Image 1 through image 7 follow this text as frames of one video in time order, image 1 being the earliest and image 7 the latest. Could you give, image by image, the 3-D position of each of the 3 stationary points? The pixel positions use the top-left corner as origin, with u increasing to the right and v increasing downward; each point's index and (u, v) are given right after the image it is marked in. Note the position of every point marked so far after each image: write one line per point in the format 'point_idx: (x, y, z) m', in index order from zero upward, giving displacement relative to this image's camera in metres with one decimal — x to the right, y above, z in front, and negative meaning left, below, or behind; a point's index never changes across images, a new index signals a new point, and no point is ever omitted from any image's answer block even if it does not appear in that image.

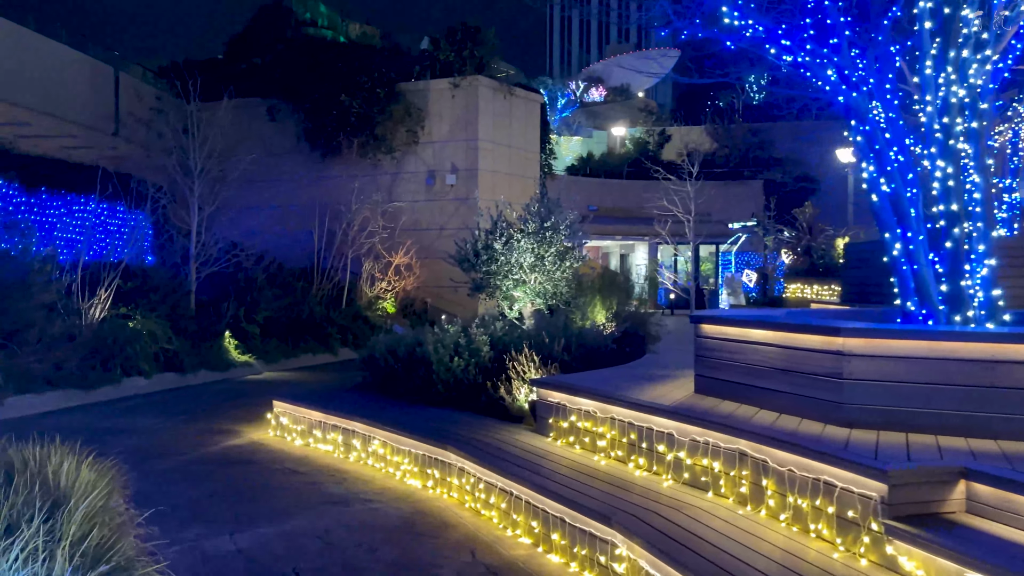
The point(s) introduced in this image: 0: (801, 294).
0: (+7.1, -0.1, +19.7) m
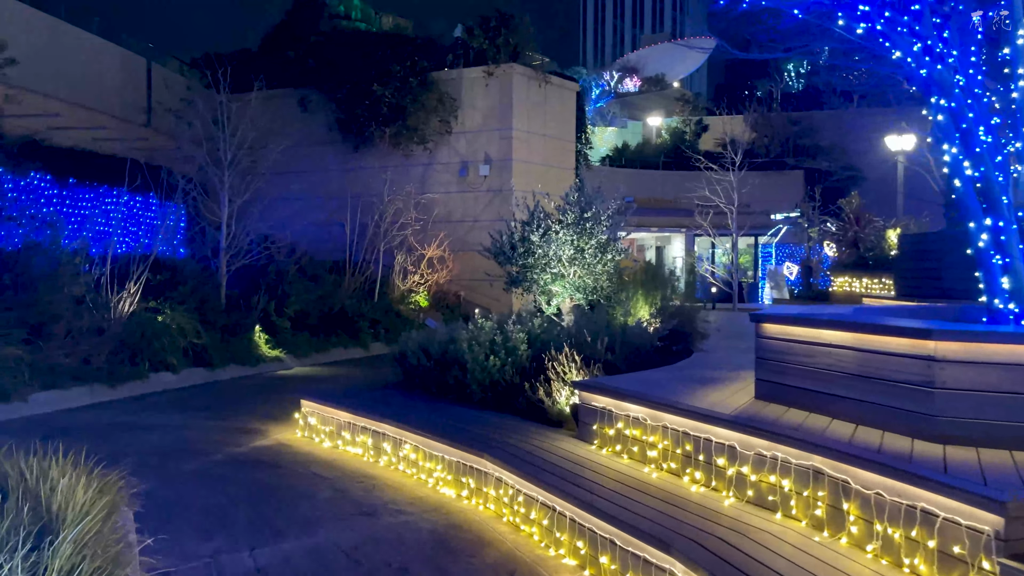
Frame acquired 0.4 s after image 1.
0: (+7.9, 0.0, +18.9) m
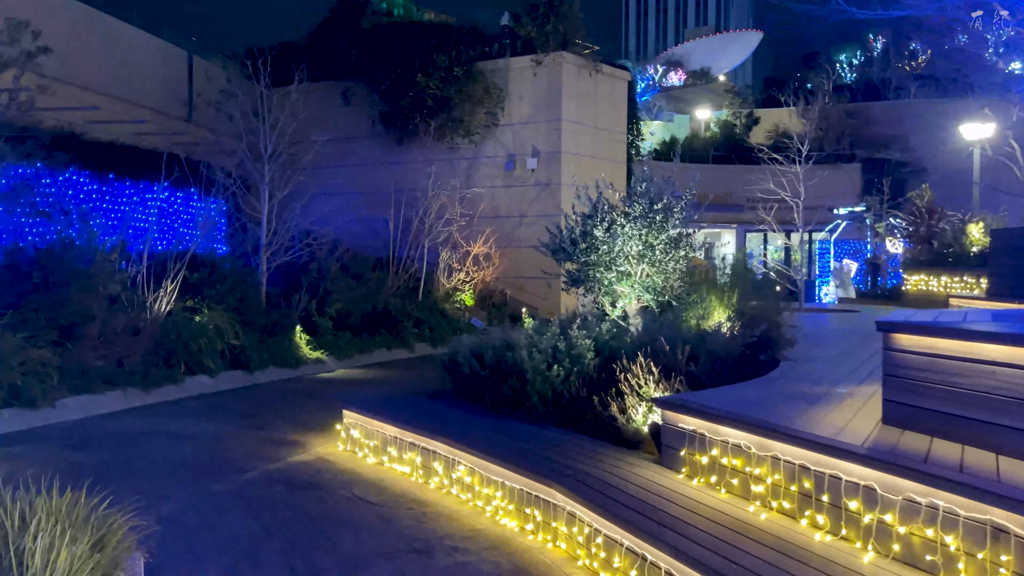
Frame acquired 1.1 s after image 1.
0: (+9.0, 0.0, +17.7) m
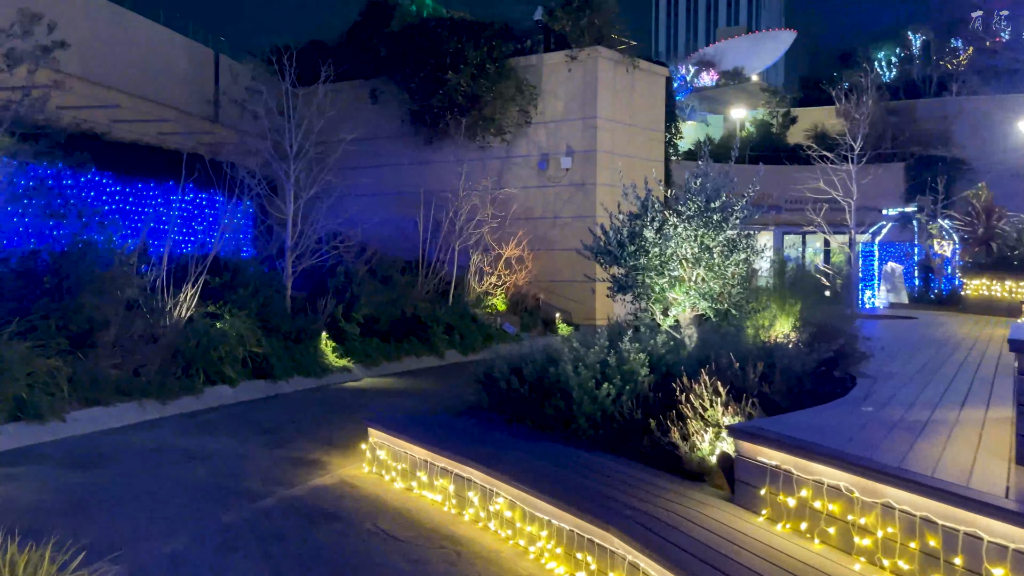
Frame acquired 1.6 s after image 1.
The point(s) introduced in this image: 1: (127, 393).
0: (+9.7, -0.1, +16.7) m
1: (-4.2, -1.2, +8.9) m
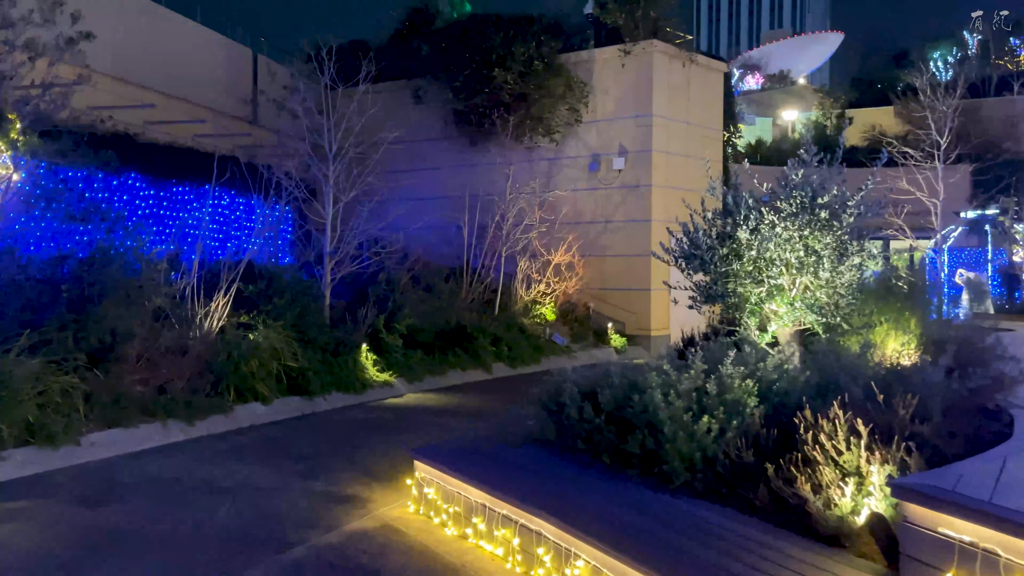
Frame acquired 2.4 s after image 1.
0: (+10.7, -0.2, +15.3) m
1: (-3.6, -1.3, +8.1) m
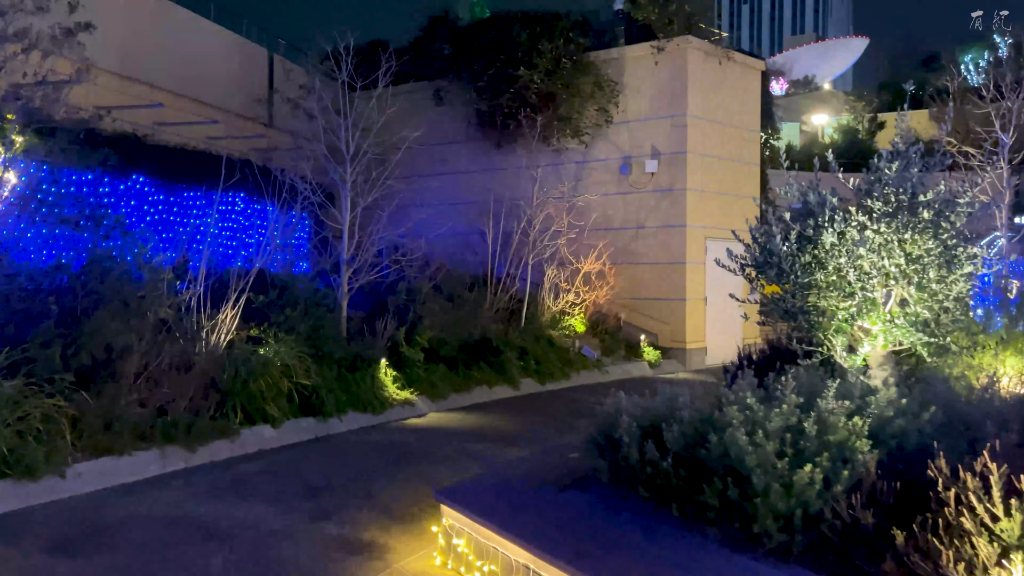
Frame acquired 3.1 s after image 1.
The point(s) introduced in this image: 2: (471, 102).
0: (+11.2, -0.4, +14.2) m
1: (-3.3, -1.4, +7.3) m
2: (-0.9, +4.0, +17.2) m
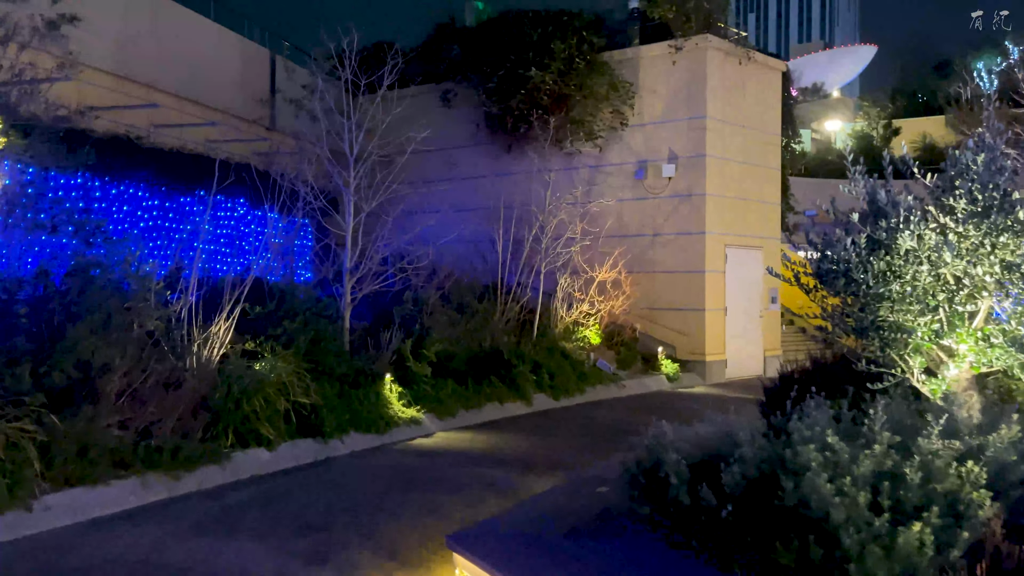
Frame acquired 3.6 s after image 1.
0: (+11.4, -0.6, +13.4) m
1: (-3.2, -1.5, +6.7) m
2: (-0.7, +3.8, +16.5) m
